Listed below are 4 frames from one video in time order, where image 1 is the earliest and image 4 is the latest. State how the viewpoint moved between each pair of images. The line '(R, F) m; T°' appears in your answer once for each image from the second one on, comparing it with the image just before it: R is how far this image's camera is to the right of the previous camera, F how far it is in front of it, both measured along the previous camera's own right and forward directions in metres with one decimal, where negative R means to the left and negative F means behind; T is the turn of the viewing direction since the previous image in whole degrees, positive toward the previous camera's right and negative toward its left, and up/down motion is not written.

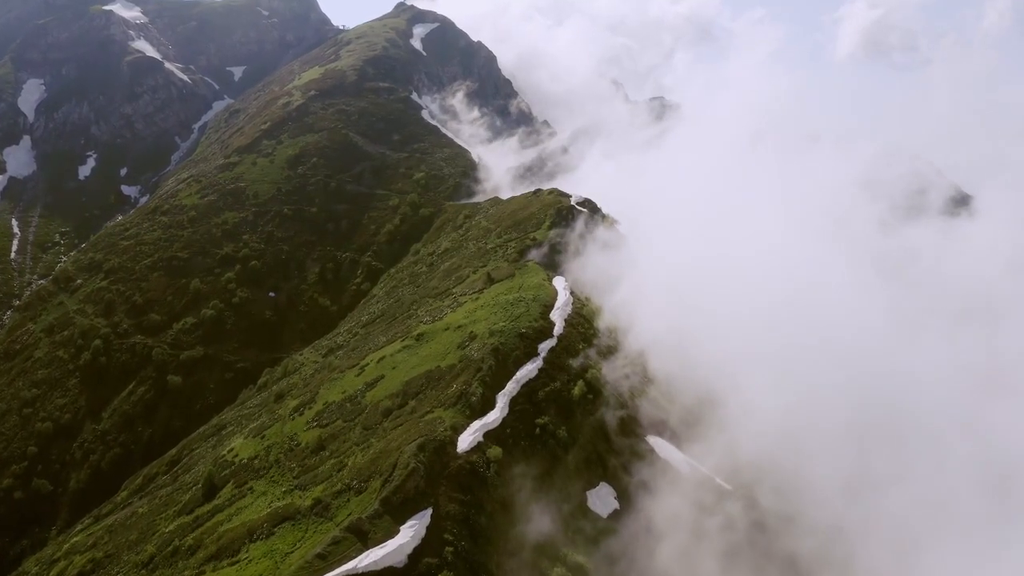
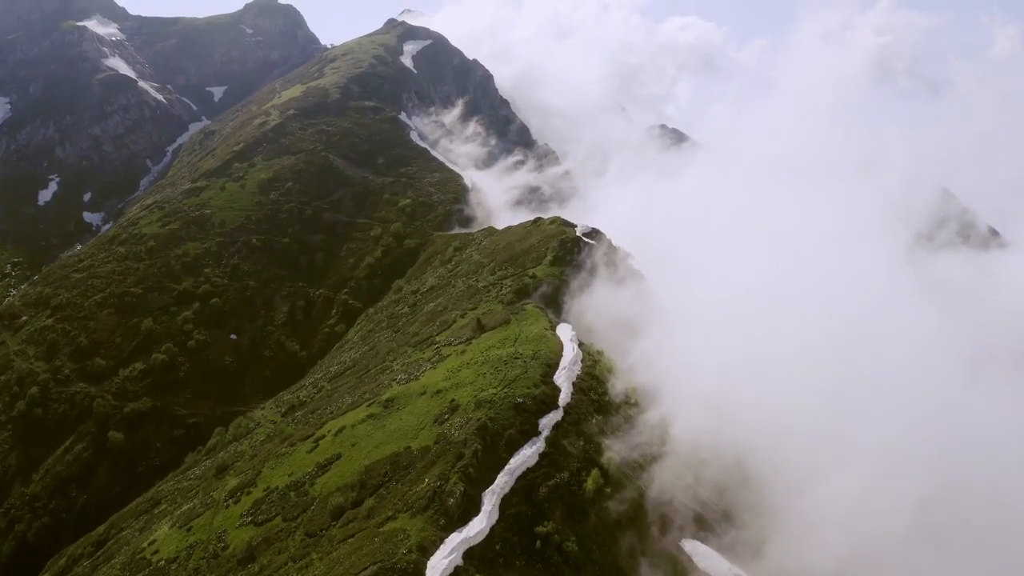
(+0.6, +17.1) m; 0°
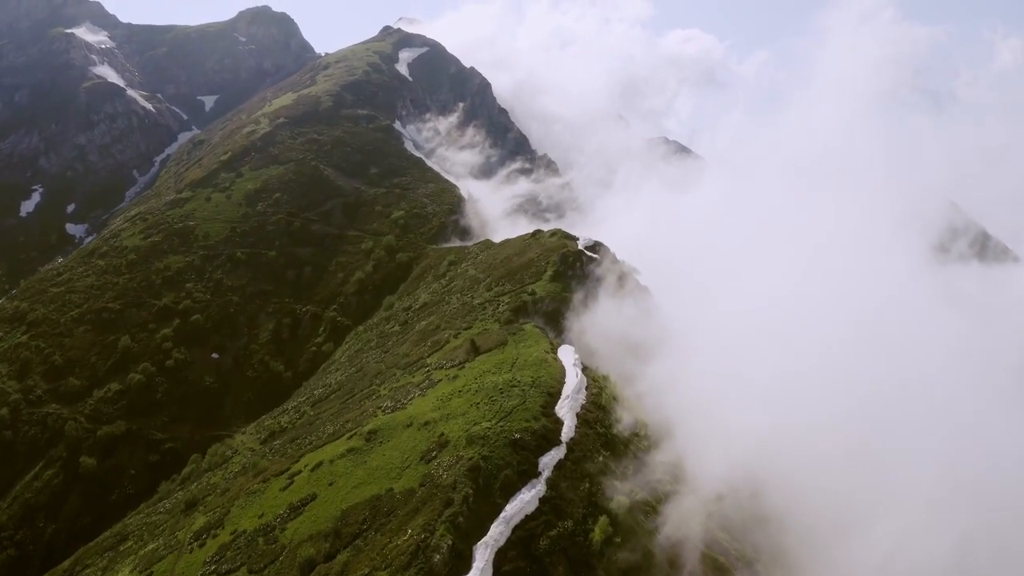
(+0.2, +6.3) m; 0°
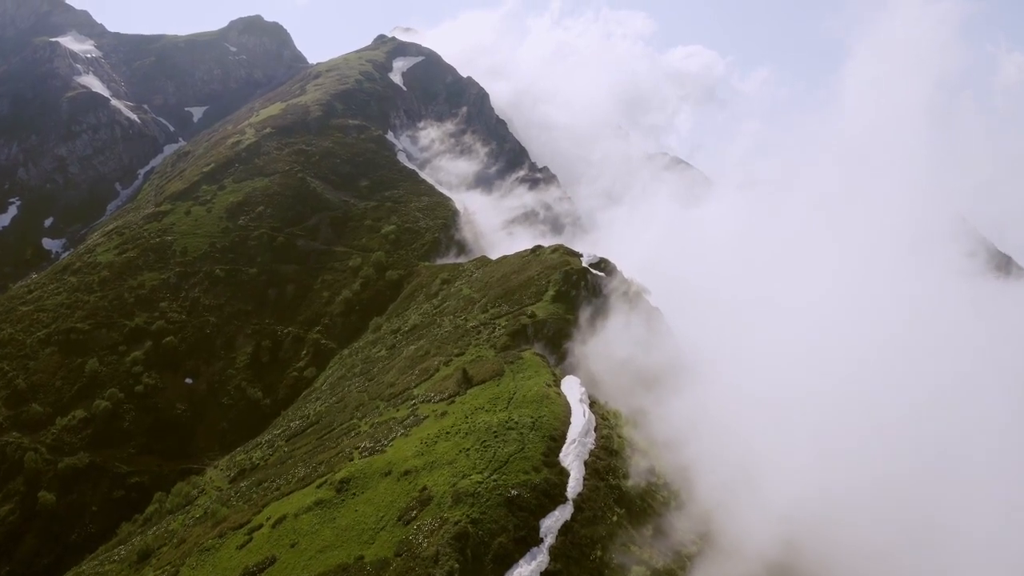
(+0.2, +8.0) m; 0°
